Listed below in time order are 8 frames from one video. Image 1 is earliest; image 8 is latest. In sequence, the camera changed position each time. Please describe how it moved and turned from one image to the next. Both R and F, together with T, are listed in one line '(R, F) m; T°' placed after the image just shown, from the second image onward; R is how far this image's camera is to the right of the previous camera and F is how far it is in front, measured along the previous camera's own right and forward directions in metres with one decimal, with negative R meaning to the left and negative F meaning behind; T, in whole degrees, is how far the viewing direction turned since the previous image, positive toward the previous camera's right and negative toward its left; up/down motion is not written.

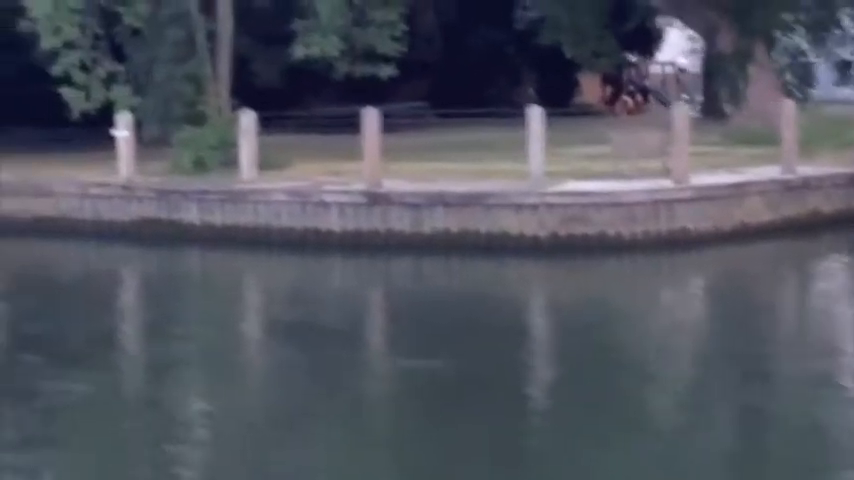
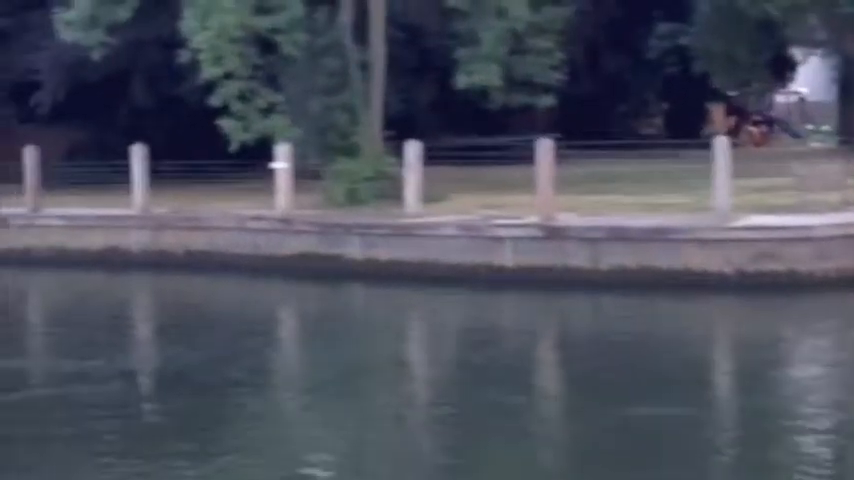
(-0.9, +1.0) m; -4°
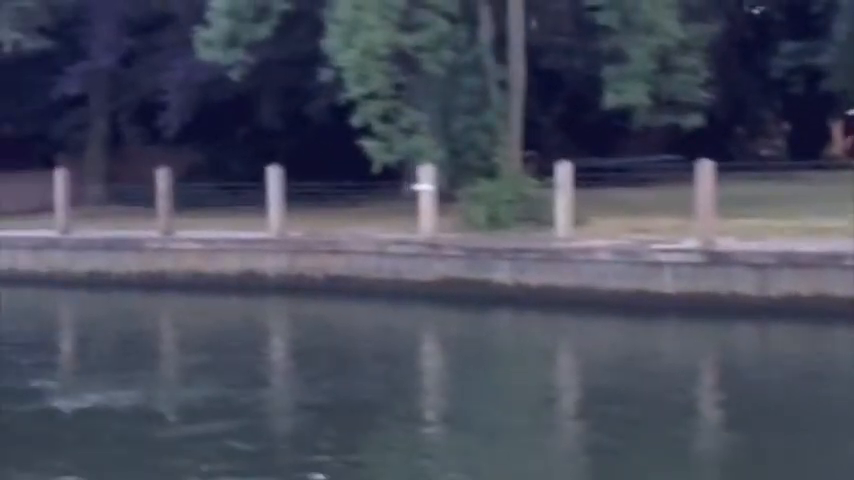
(-0.8, +0.9) m; -3°
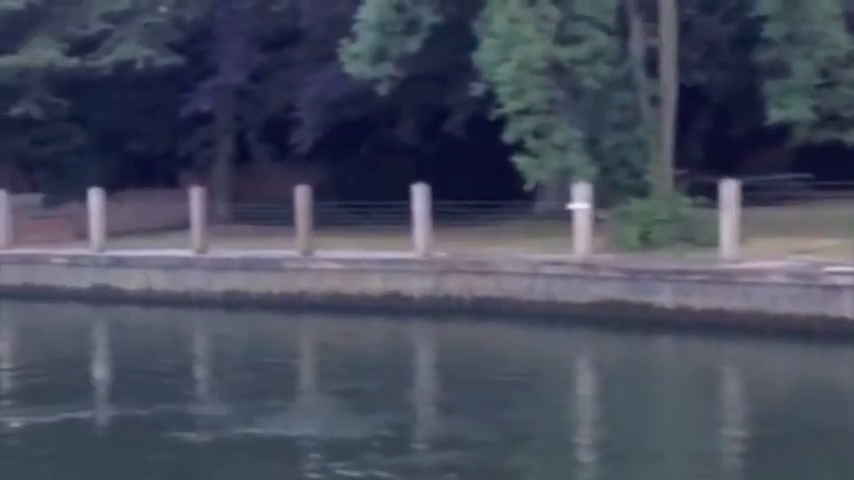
(-0.8, +1.0) m; -3°
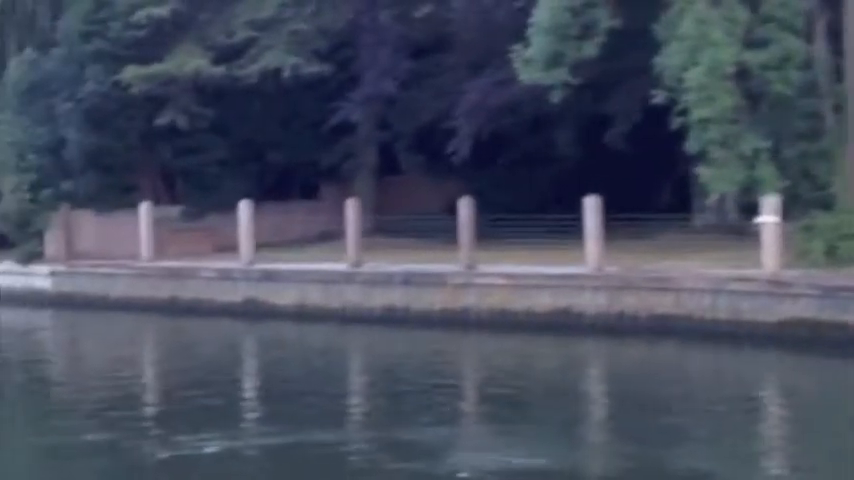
(-1.1, +1.2) m; -3°
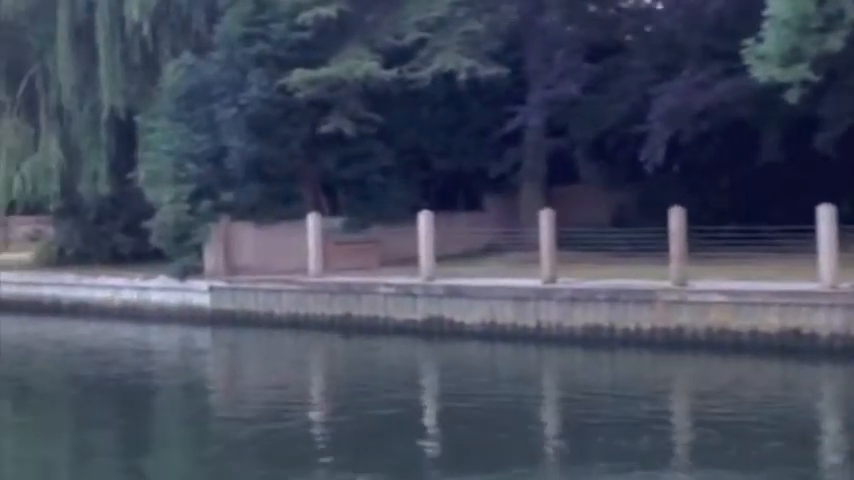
(-1.7, +2.2) m; -3°
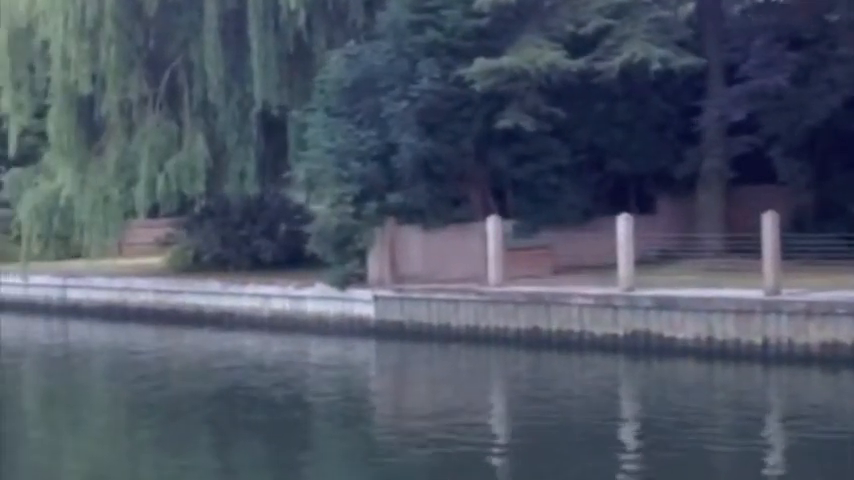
(-2.0, +2.8) m; -2°
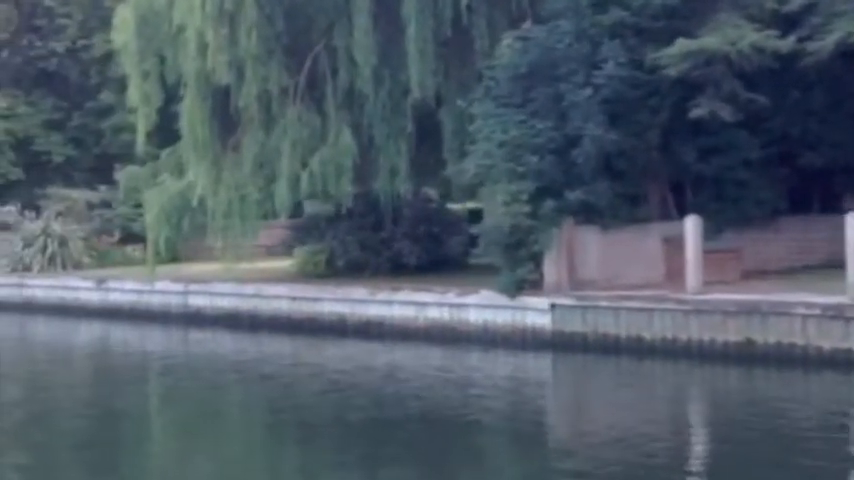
(-2.1, +3.1) m; -2°
